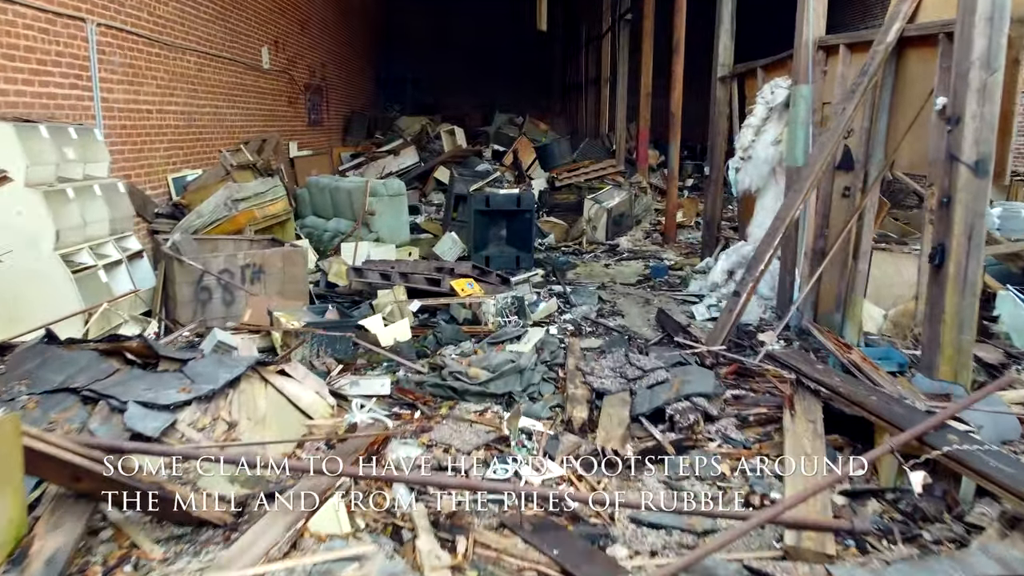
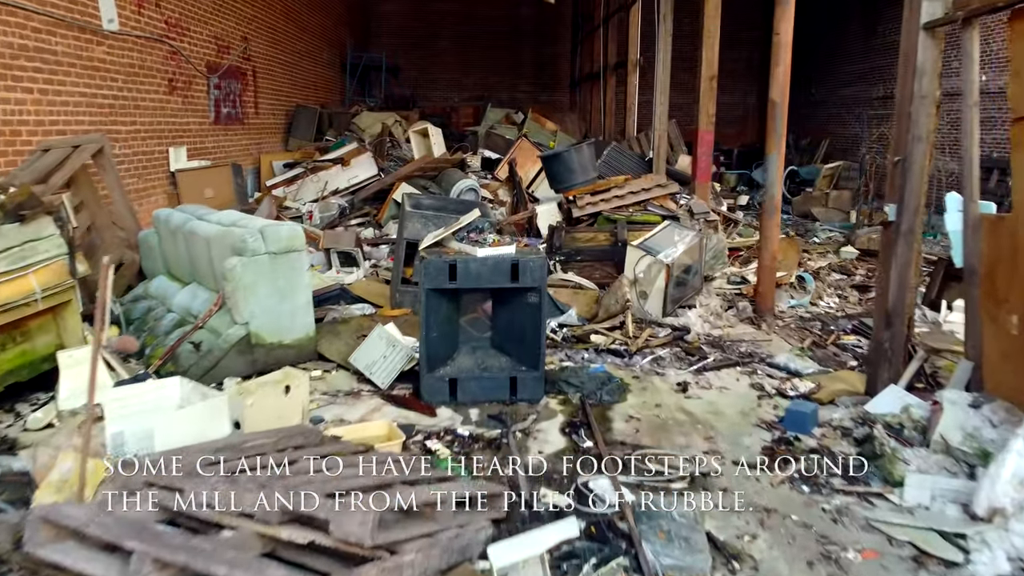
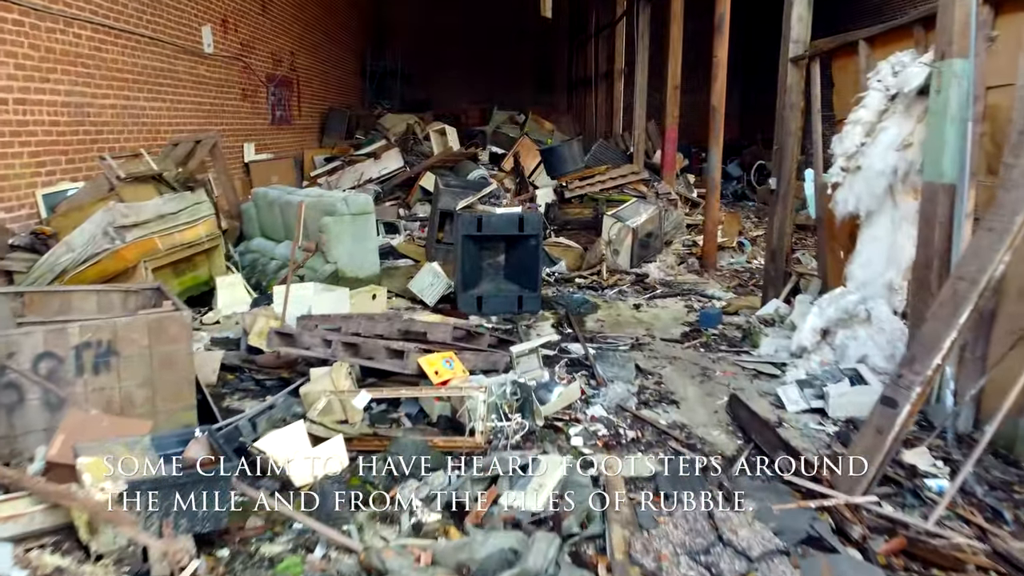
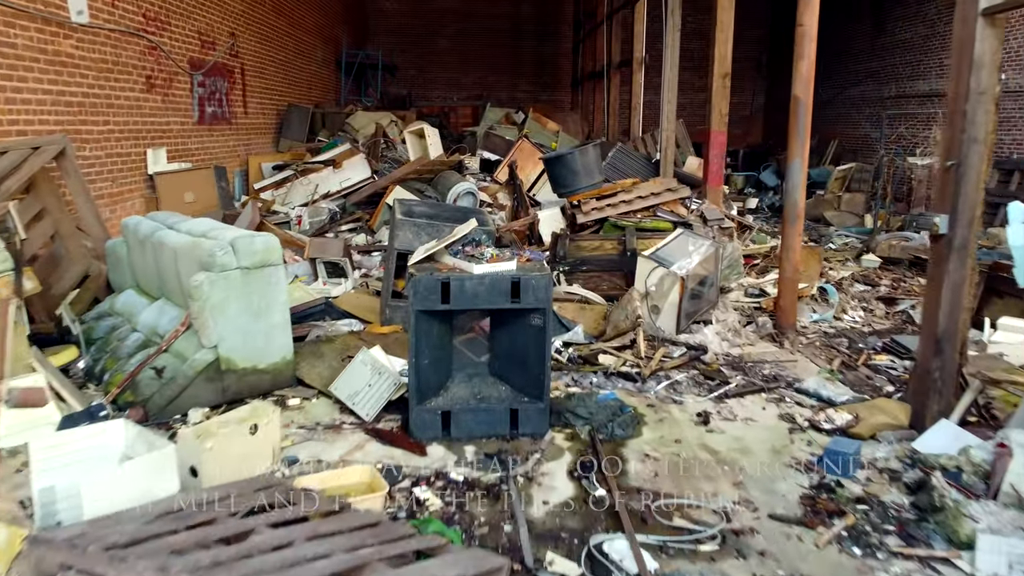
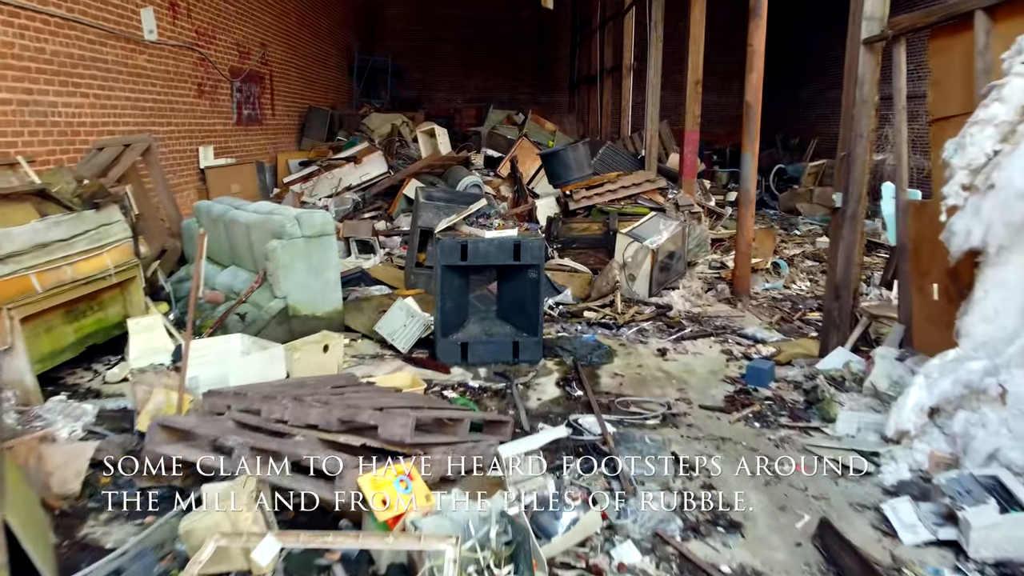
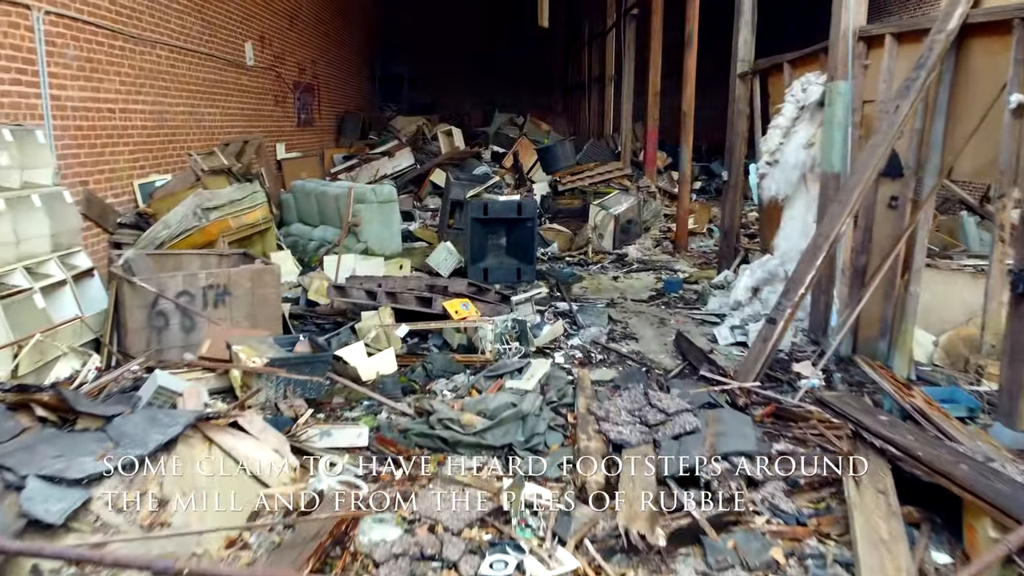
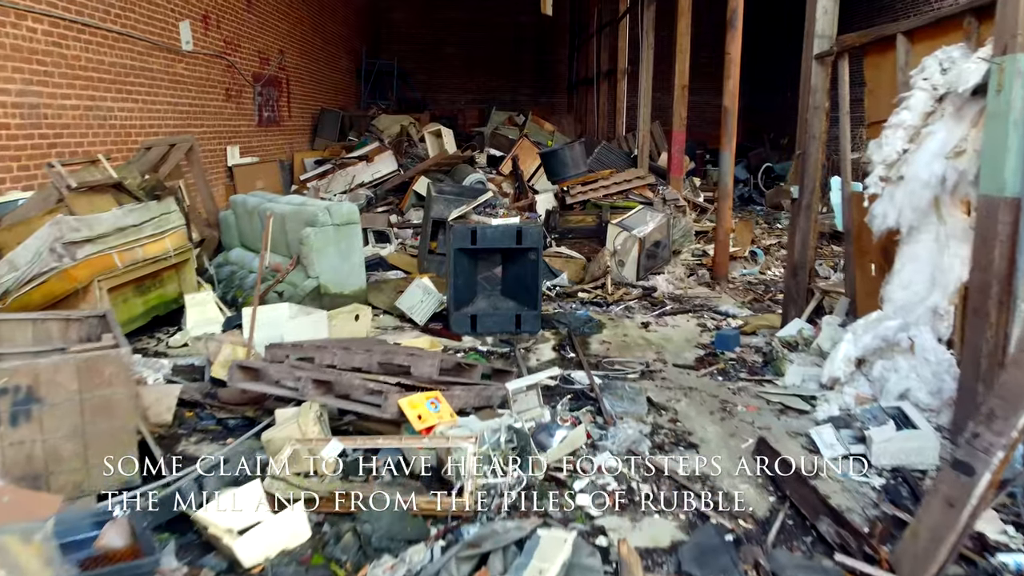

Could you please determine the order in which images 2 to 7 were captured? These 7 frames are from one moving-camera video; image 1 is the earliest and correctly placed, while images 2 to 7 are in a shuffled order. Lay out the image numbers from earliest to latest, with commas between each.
6, 3, 7, 5, 2, 4
